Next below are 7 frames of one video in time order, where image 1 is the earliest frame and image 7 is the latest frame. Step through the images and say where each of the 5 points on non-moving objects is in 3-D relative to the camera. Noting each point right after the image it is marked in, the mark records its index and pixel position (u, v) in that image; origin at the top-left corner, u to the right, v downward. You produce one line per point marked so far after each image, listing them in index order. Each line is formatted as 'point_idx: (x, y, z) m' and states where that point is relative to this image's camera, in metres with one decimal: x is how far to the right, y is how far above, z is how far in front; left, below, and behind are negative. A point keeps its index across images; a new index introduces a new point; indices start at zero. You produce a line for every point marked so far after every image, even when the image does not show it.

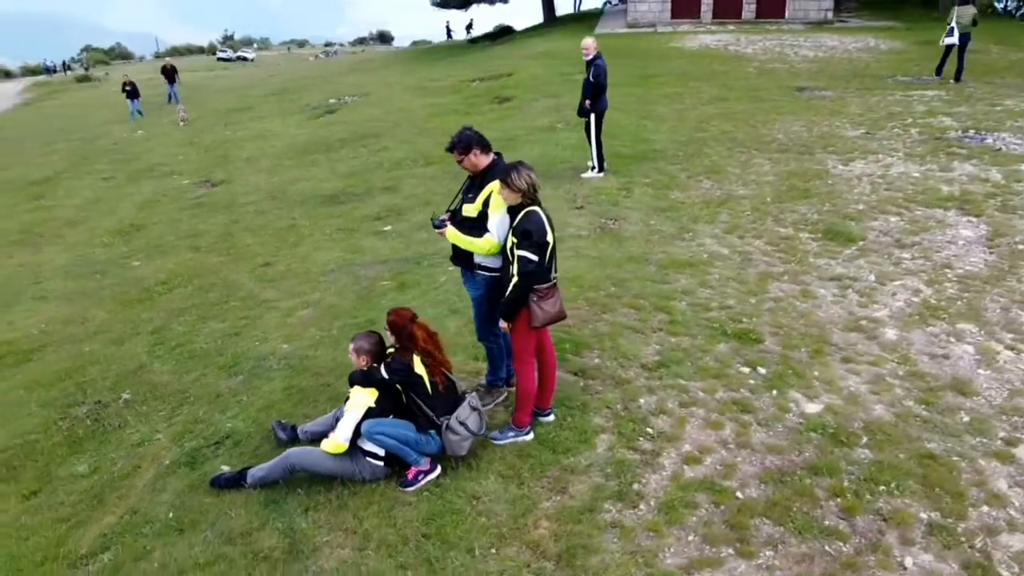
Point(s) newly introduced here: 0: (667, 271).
0: (+1.7, +0.2, +8.8) m
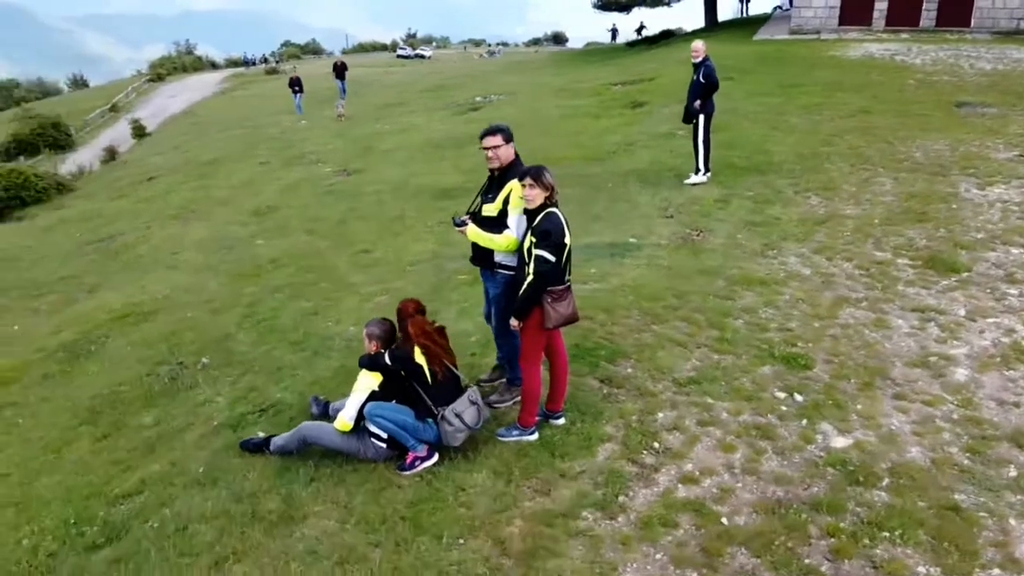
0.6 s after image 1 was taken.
0: (+2.4, 0.0, +8.5) m
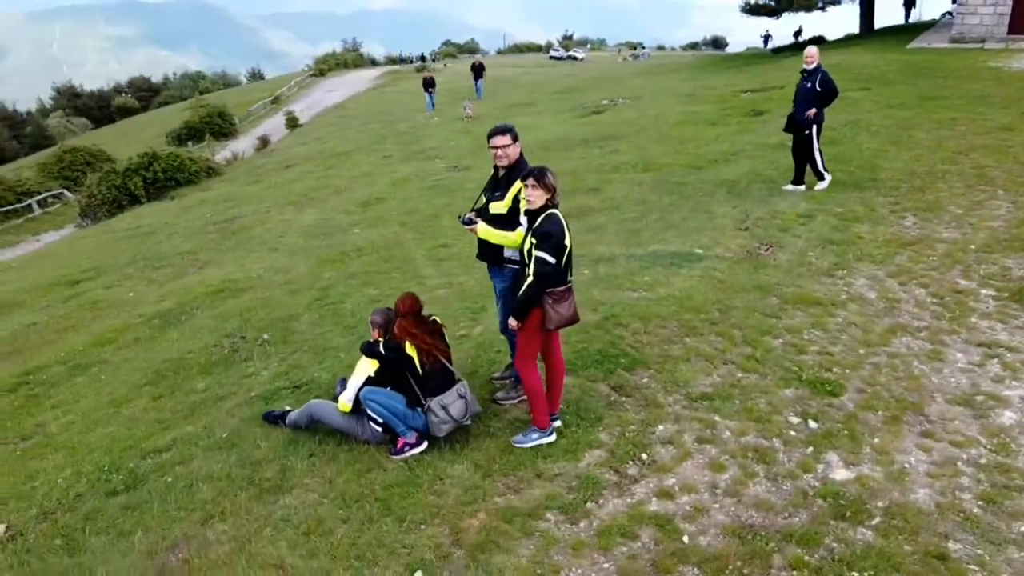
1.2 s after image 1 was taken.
0: (+2.8, -0.2, +8.1) m
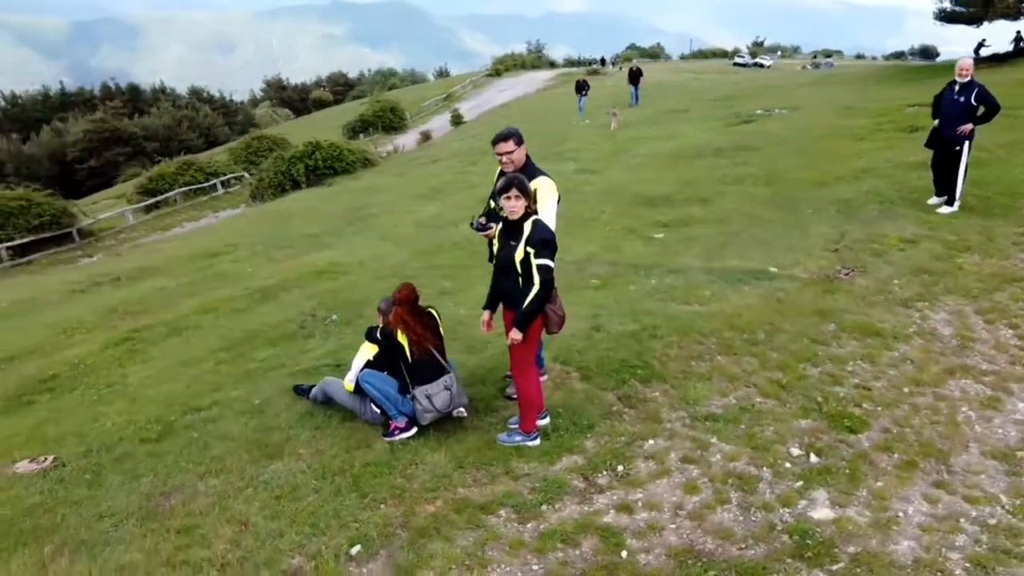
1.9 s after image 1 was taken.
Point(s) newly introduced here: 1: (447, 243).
0: (+3.2, -0.4, +7.6) m
1: (-1.1, +0.8, +13.7) m
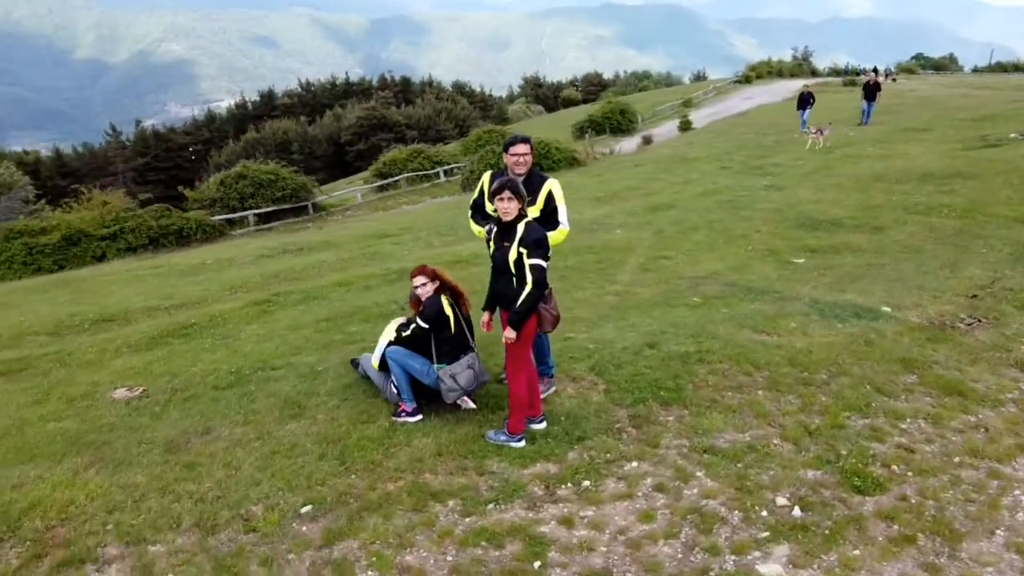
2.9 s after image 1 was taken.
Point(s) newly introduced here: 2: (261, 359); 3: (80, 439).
0: (+3.5, -0.8, +6.8) m
1: (+1.2, +0.7, +13.8) m
2: (-2.6, -0.8, +8.3) m
3: (-3.5, -1.2, +6.5) m
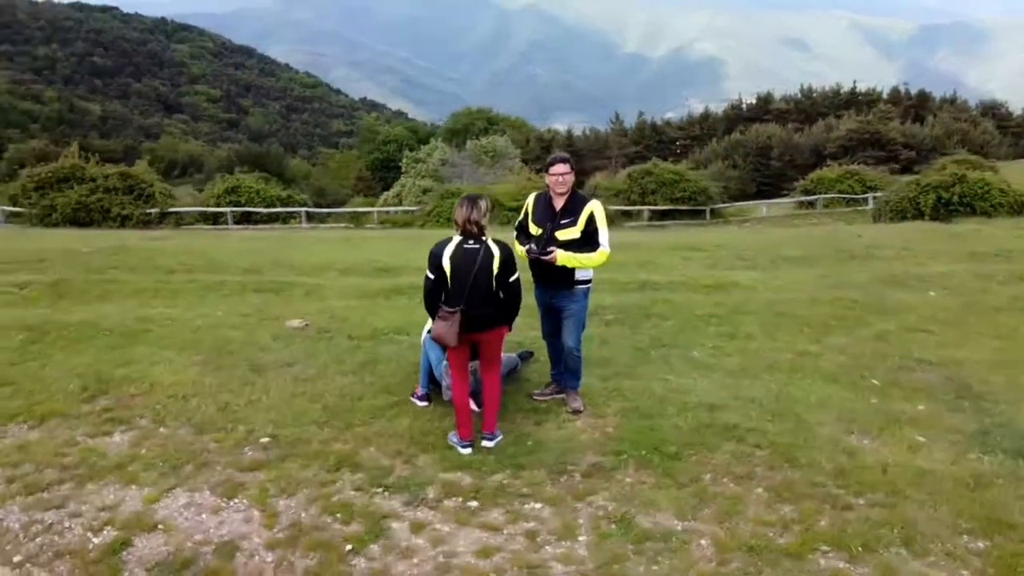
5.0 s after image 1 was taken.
0: (+2.9, -1.7, +5.1) m
1: (+5.1, -0.2, +12.1) m
2: (-1.3, -0.5, +9.6) m
3: (-3.1, -0.6, +8.5) m
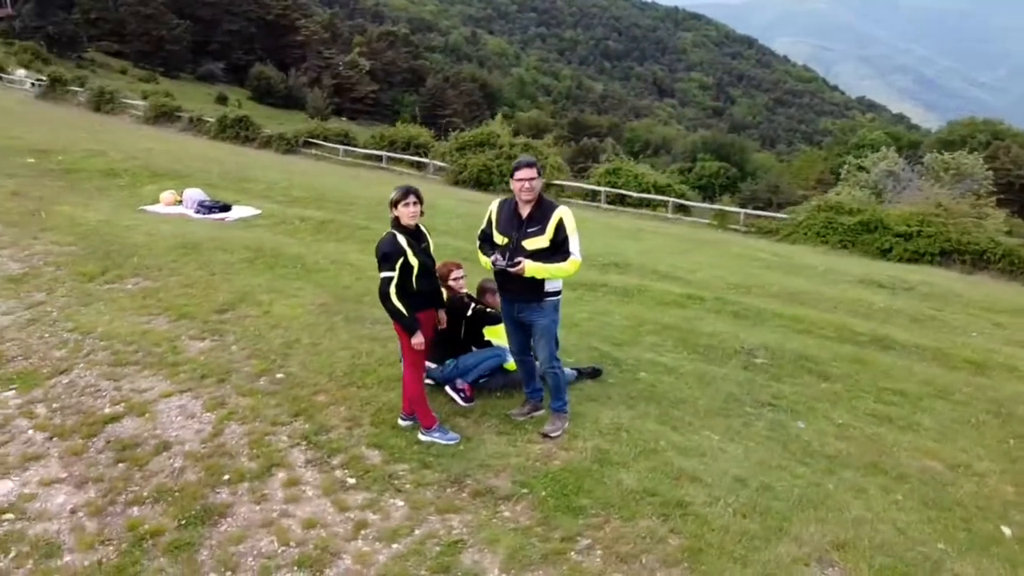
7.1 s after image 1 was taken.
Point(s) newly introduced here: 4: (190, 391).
0: (+1.2, -2.2, +3.7) m
1: (+7.0, -1.5, +8.6) m
2: (+0.3, -0.4, +9.7) m
3: (-1.8, -0.1, +9.7) m
4: (-2.9, -0.9, +7.1) m
